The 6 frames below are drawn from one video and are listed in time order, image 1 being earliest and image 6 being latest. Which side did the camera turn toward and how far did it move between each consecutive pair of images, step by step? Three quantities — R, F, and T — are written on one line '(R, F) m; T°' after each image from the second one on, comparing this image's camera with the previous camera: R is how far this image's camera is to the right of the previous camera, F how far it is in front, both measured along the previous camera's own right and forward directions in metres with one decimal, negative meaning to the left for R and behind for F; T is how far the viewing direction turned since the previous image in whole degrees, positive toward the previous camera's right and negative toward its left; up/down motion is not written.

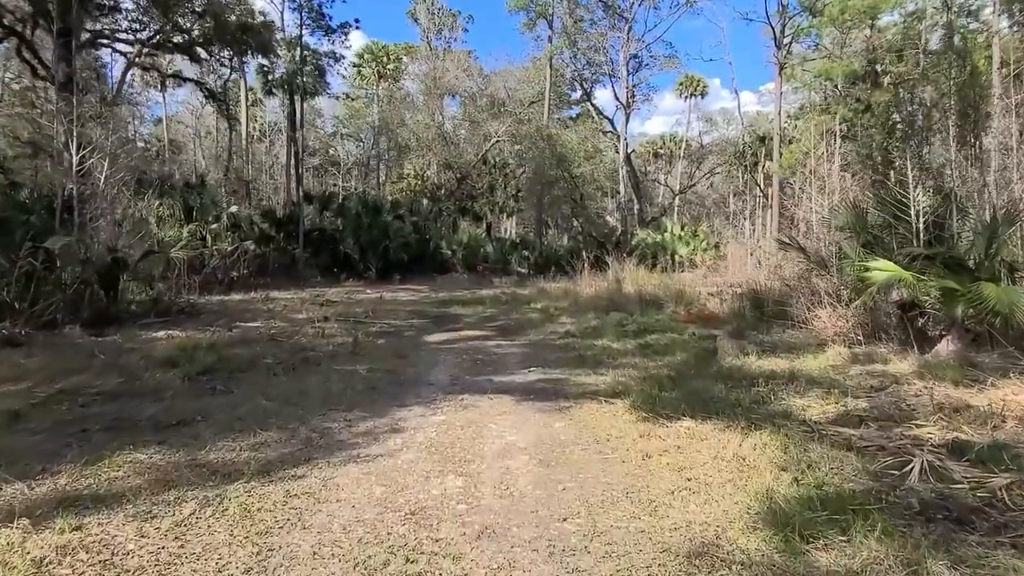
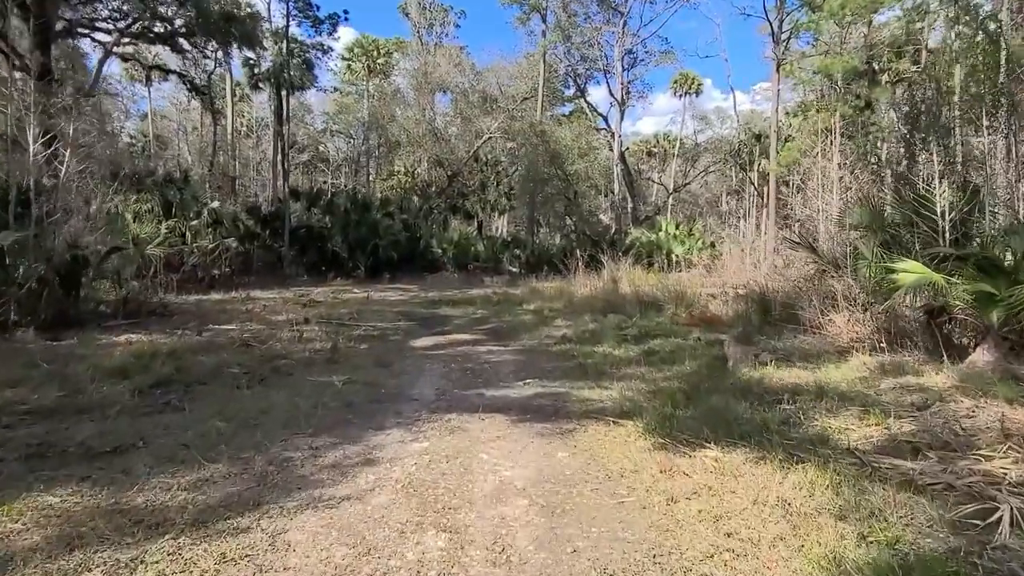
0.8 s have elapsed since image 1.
(0.0, +0.5) m; +1°
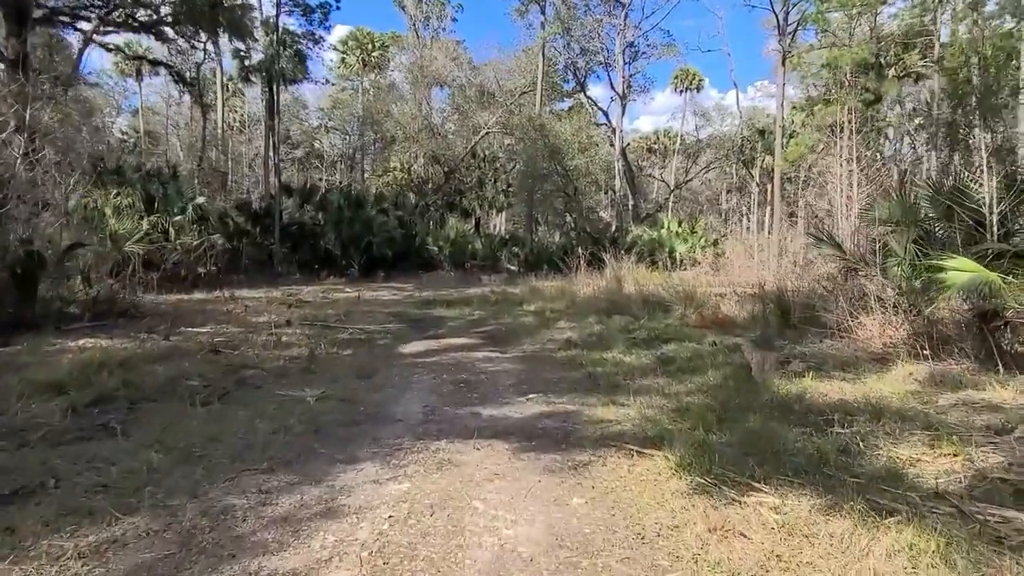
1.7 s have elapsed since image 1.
(0.0, +0.6) m; 0°
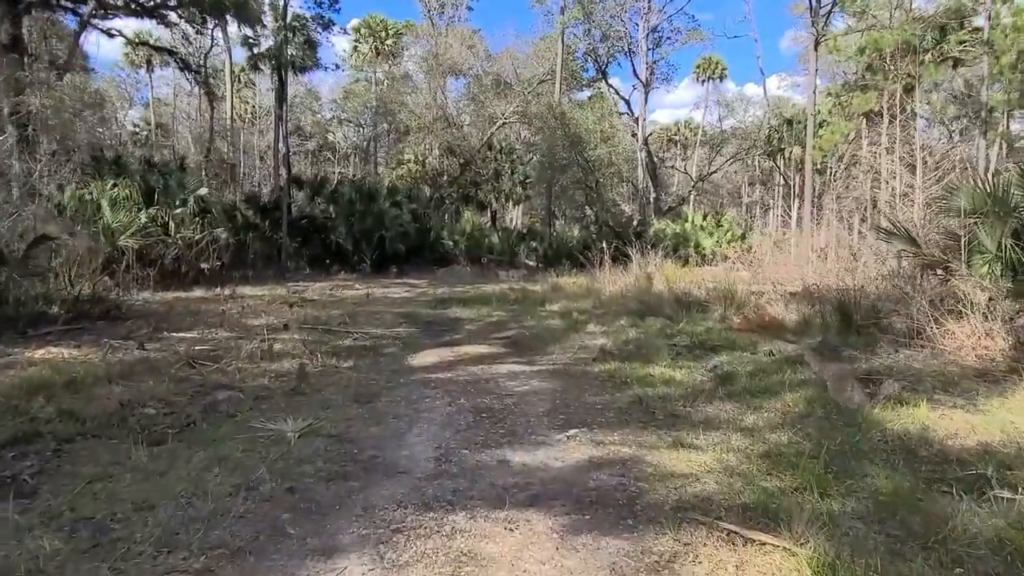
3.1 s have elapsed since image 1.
(-0.1, +0.8) m; -1°
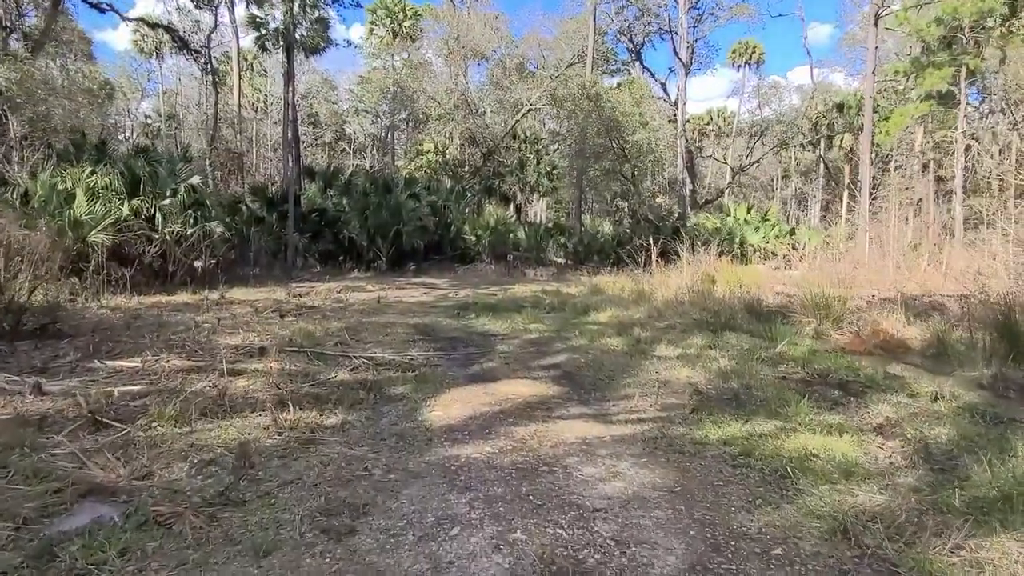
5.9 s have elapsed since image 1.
(-0.2, +1.6) m; -2°
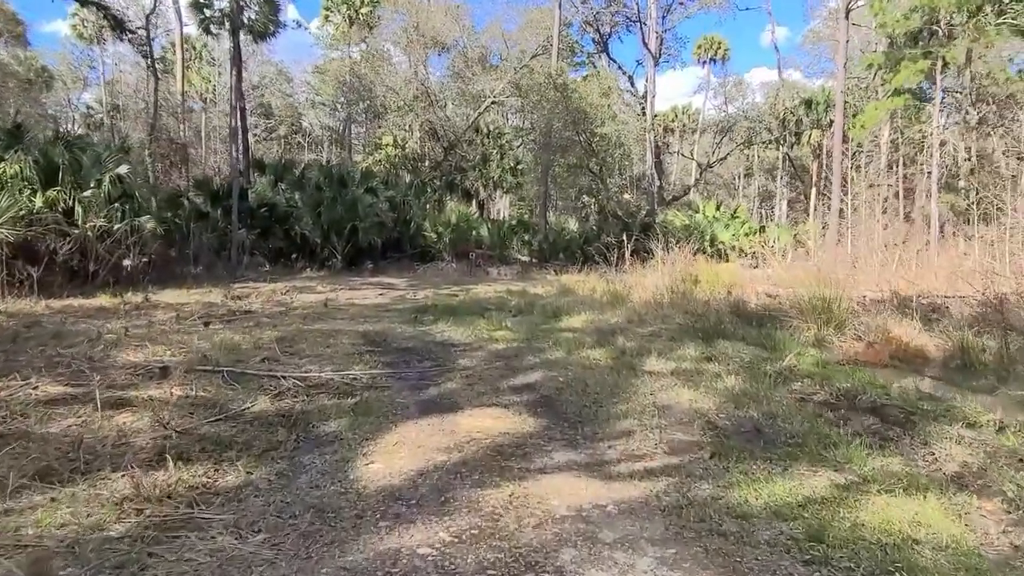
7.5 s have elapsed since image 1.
(0.0, +0.8) m; +3°
